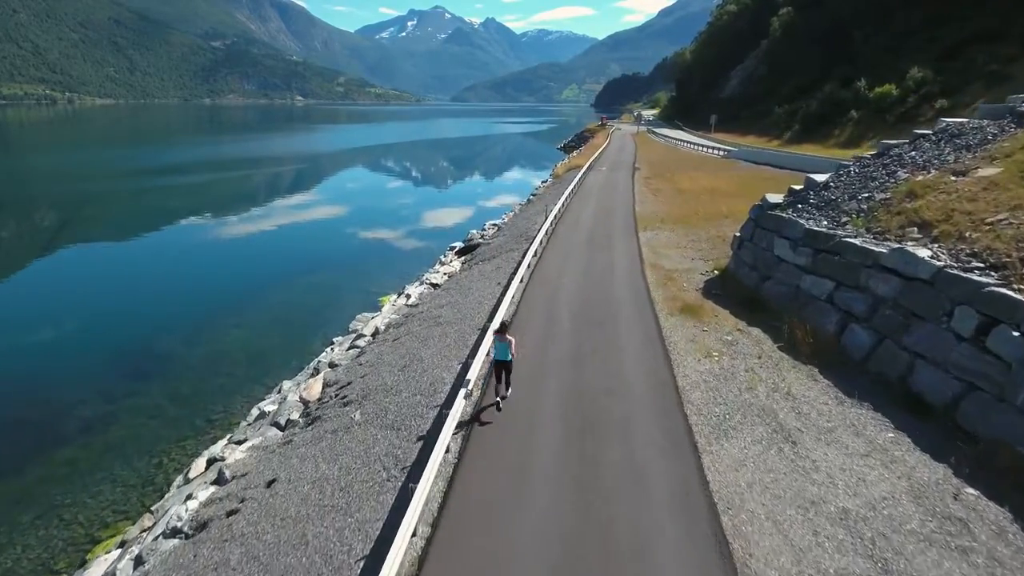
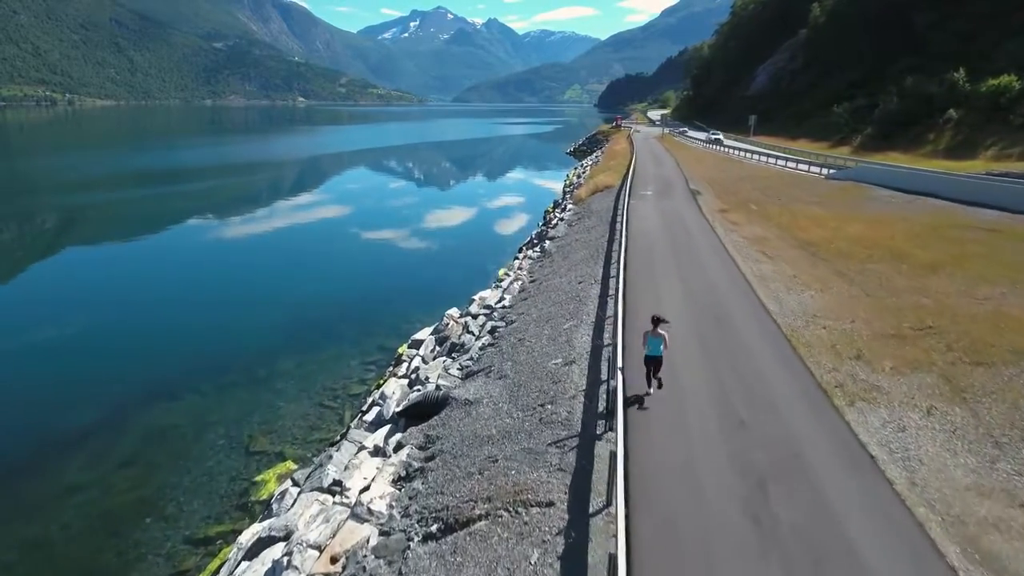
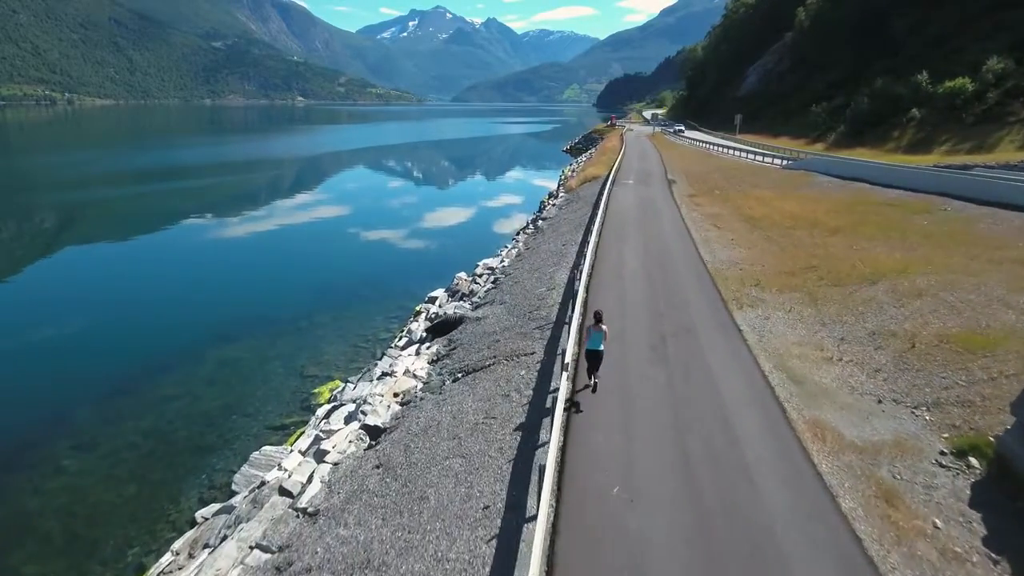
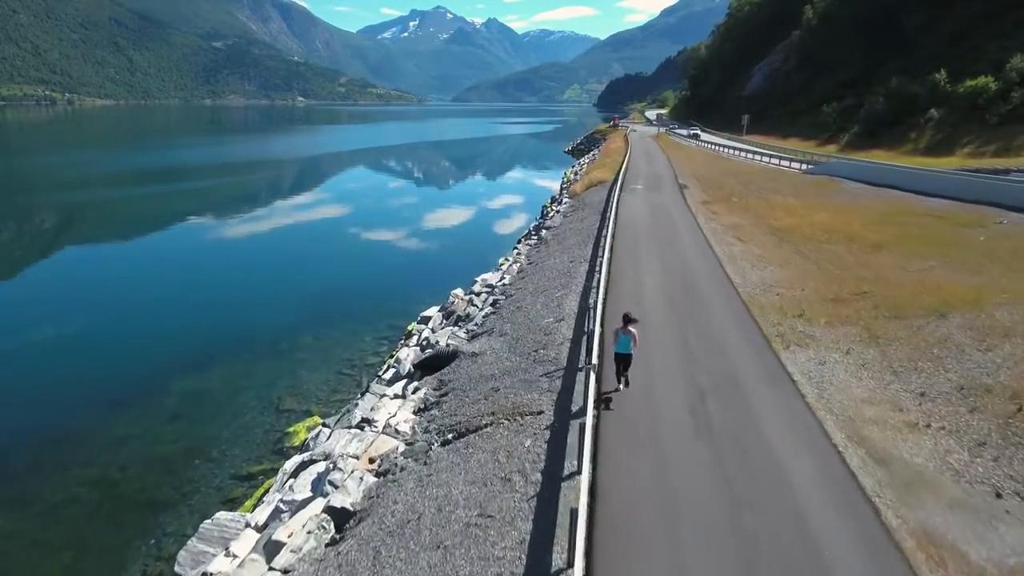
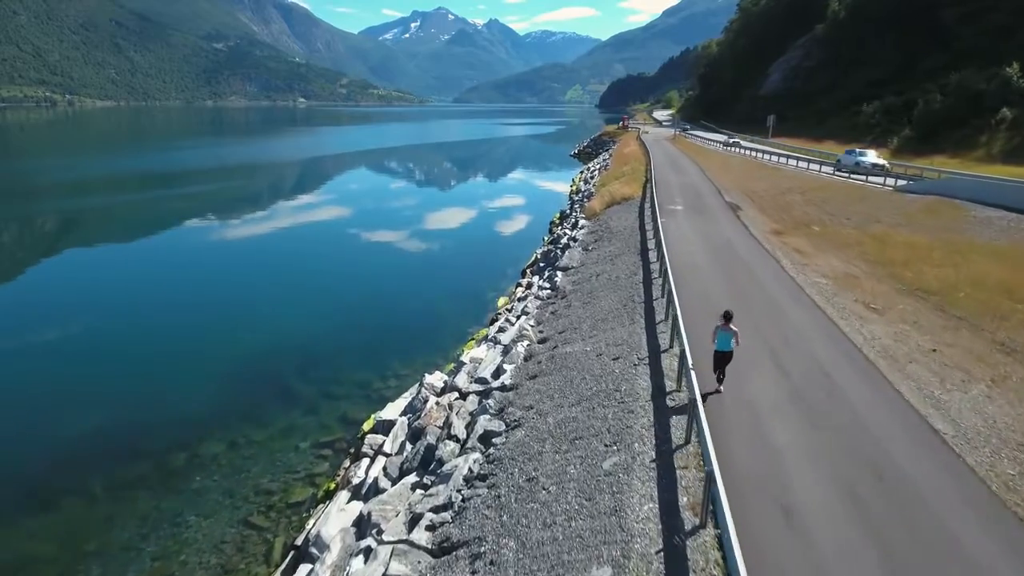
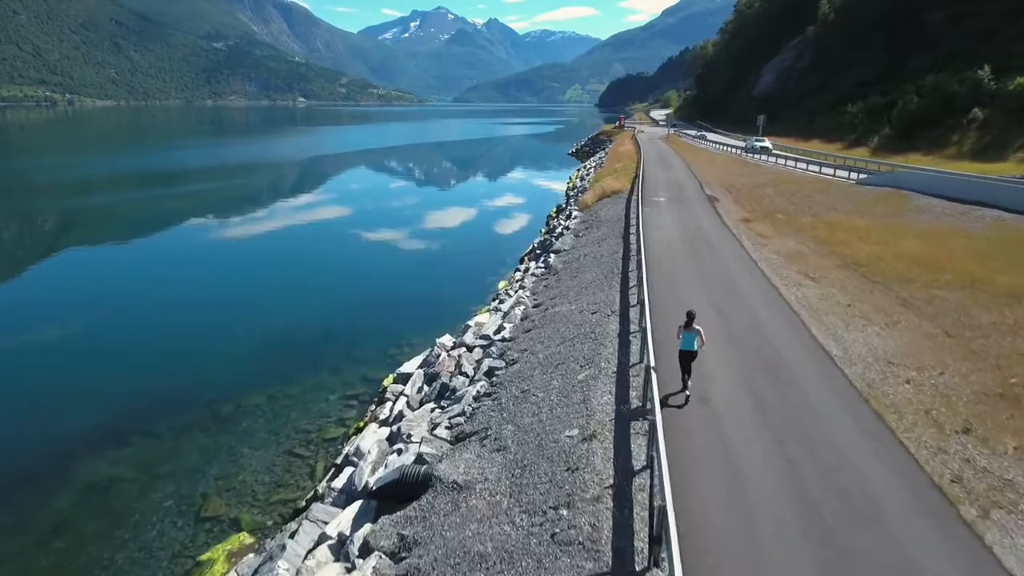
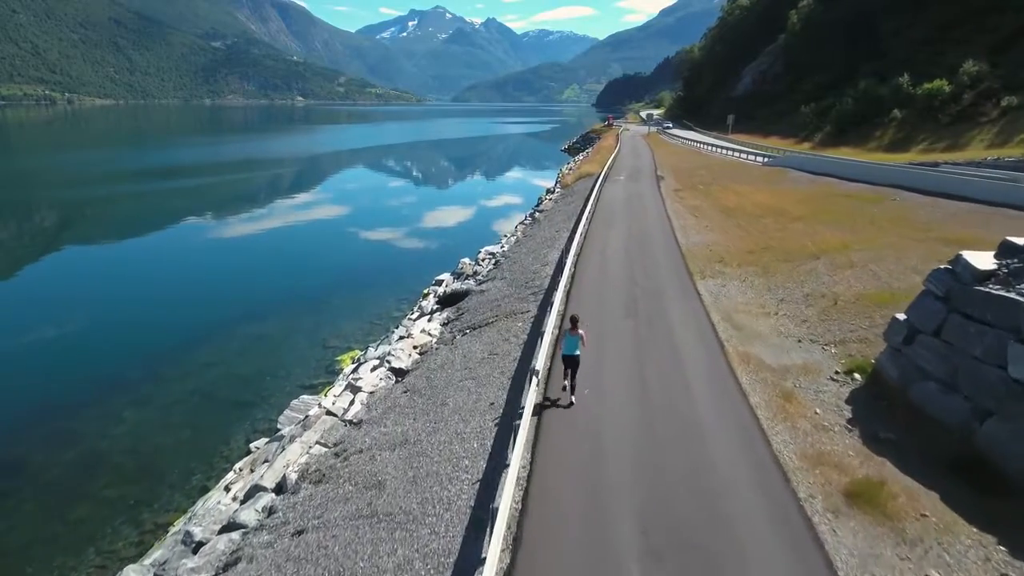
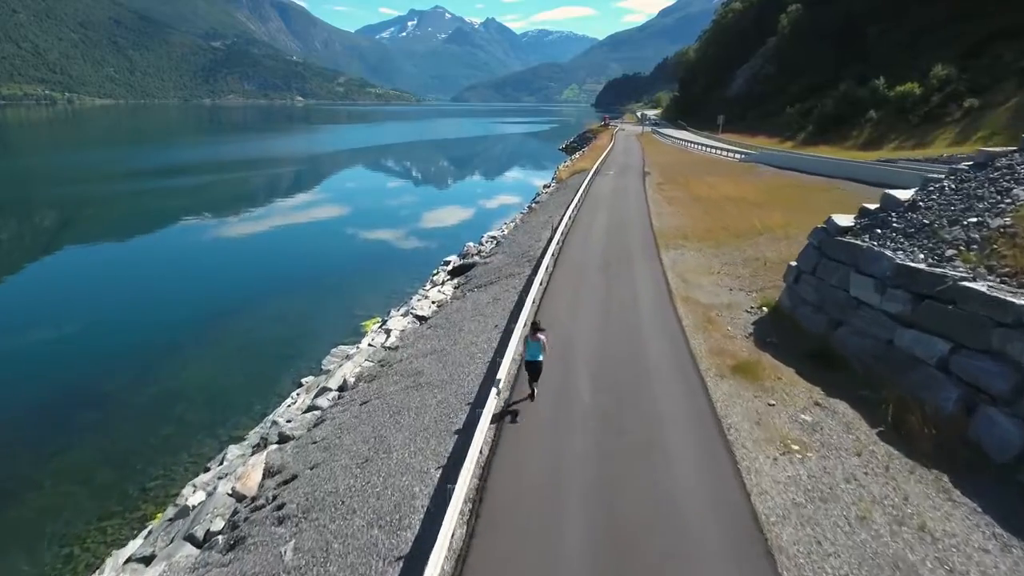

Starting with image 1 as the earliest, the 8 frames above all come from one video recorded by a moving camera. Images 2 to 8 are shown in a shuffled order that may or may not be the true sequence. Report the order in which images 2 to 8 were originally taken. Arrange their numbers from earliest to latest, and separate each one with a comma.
8, 7, 3, 4, 2, 6, 5
